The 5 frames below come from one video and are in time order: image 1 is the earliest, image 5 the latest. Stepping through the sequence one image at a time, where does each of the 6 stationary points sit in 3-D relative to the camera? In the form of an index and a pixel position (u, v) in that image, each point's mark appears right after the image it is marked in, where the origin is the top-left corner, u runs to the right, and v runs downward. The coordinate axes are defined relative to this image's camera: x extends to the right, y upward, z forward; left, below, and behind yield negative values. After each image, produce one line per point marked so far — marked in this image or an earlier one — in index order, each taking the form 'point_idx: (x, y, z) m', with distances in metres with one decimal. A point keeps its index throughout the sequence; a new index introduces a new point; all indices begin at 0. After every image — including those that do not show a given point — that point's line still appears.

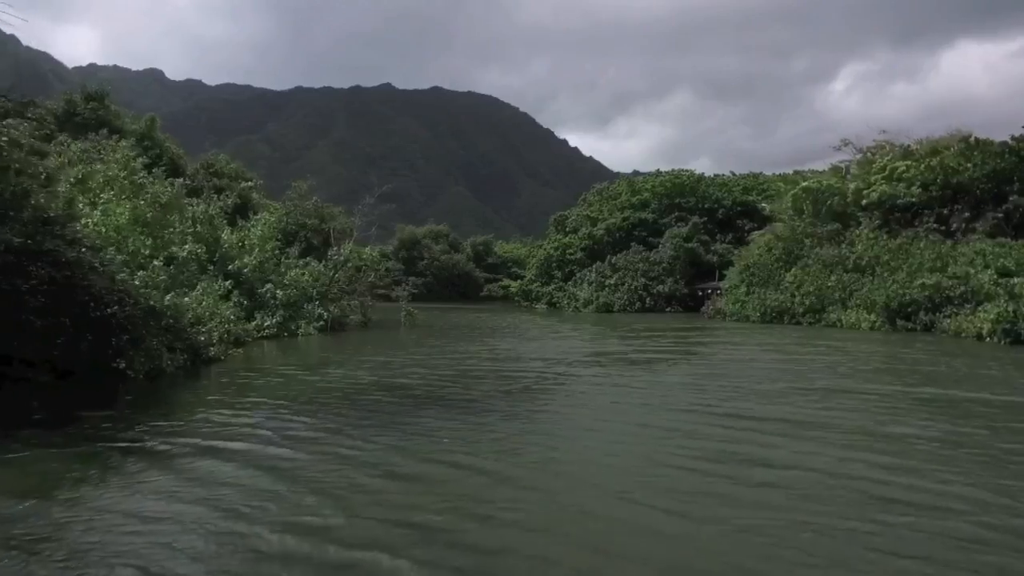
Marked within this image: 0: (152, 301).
0: (-6.8, -0.3, +11.6) m
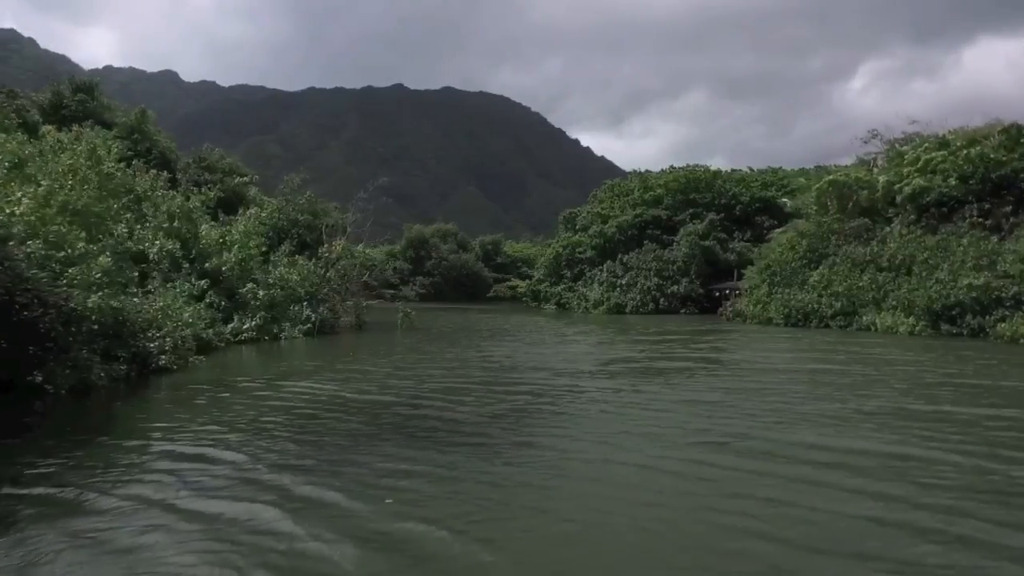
0: (-7.0, -0.3, +9.8) m
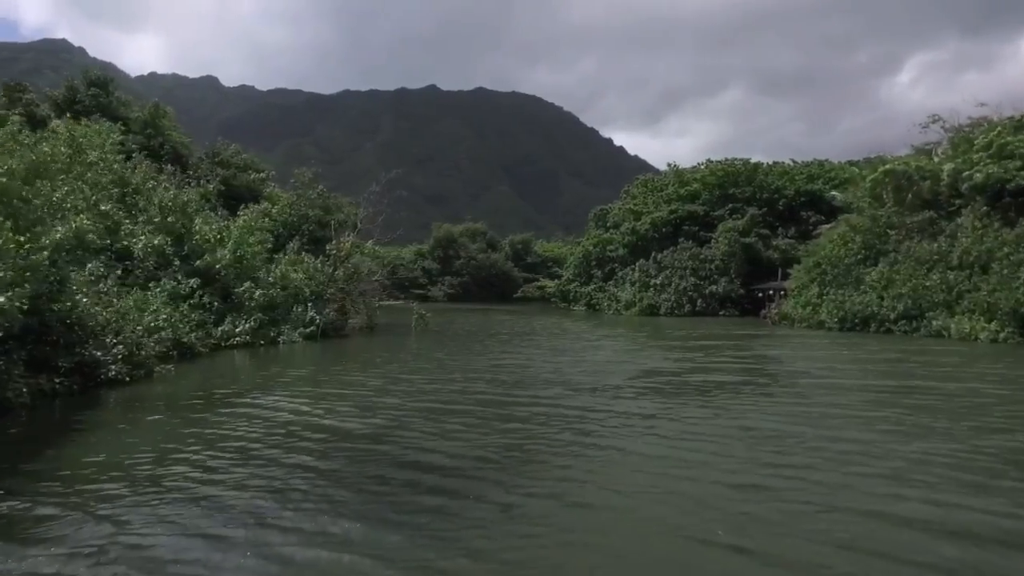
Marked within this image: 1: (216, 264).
0: (-6.9, -0.2, +8.1) m
1: (-9.2, +0.7, +18.9) m
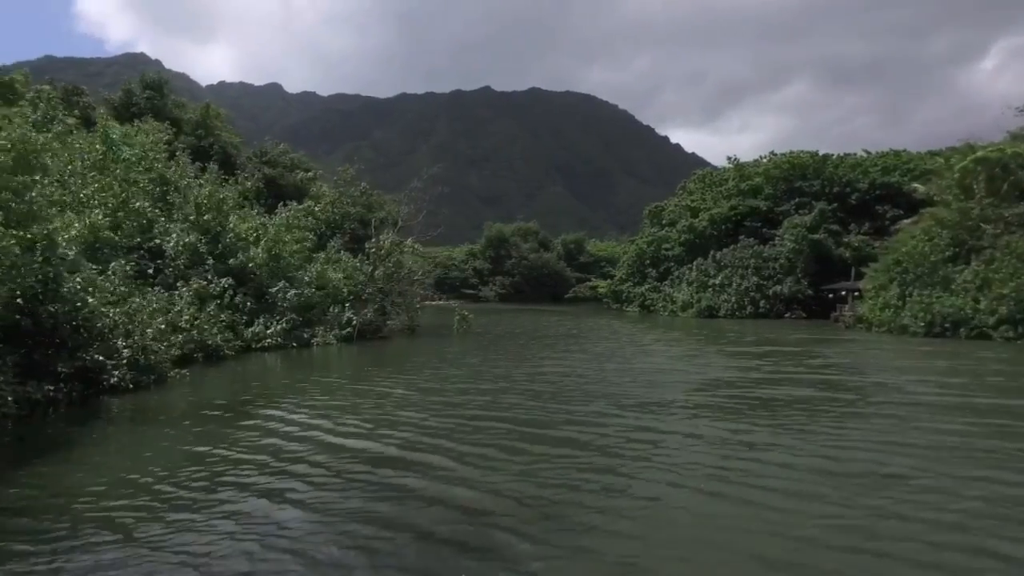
0: (-6.6, -0.2, +7.3) m
1: (-7.8, +0.7, +18.3) m
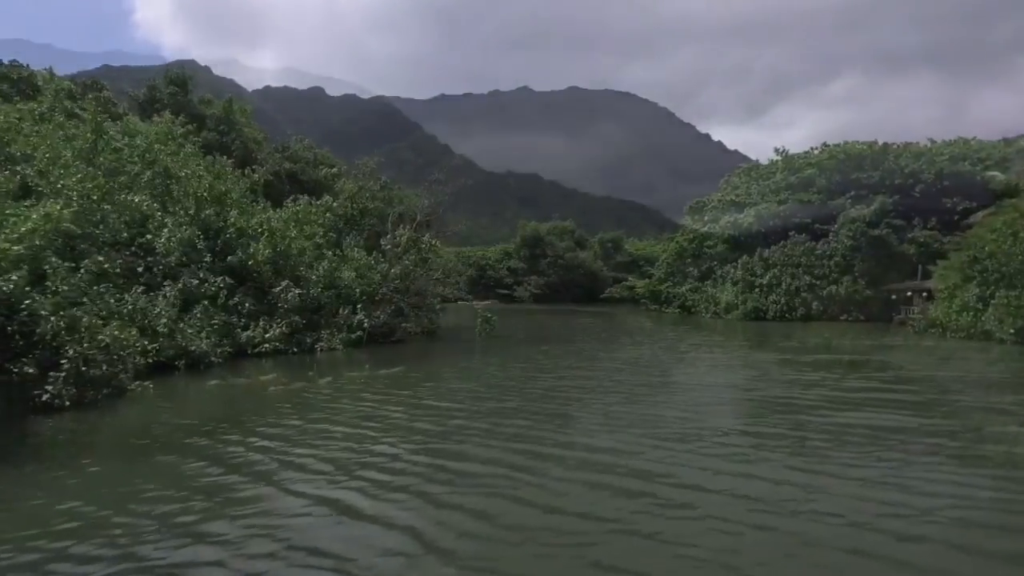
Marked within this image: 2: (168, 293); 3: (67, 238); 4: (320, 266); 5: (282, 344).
0: (-6.6, -0.2, +5.8) m
1: (-7.2, +0.8, +16.8) m
2: (-7.6, -0.1, +13.5) m
3: (-8.8, +1.0, +12.0) m
4: (-5.8, +0.7, +18.5) m
5: (-6.2, -1.5, +16.7) m
